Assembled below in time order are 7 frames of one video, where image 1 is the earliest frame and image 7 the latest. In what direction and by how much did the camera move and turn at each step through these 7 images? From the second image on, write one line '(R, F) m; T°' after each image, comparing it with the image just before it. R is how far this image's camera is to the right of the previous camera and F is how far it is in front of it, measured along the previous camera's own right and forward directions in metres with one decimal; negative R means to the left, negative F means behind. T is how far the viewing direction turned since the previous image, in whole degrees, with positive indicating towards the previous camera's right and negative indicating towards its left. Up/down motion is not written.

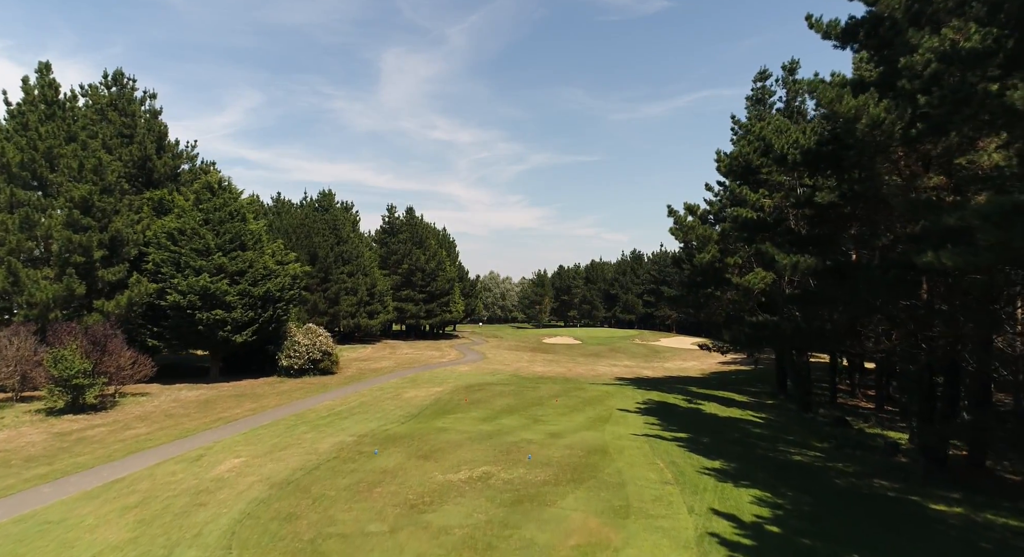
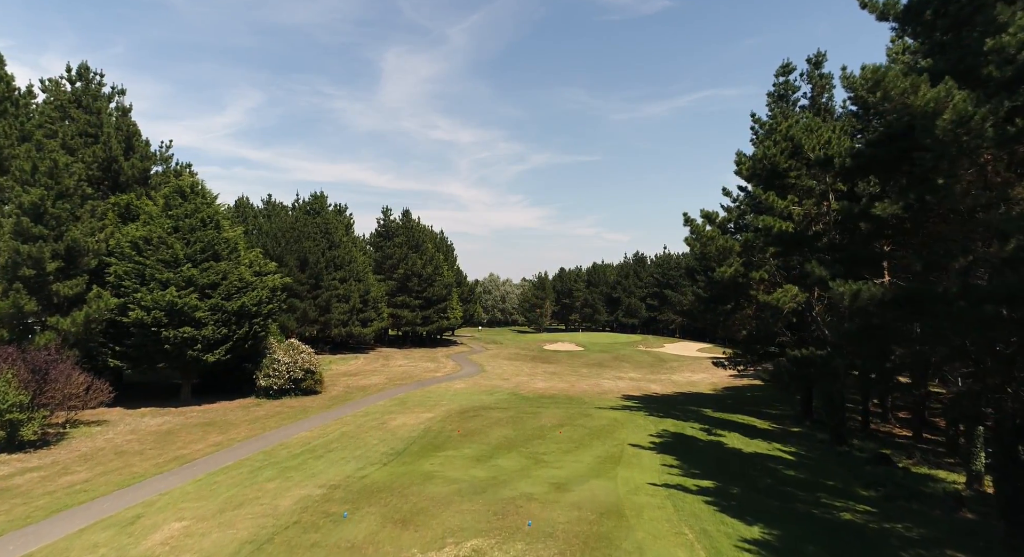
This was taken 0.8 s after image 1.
(+0.1, +2.5) m; 0°
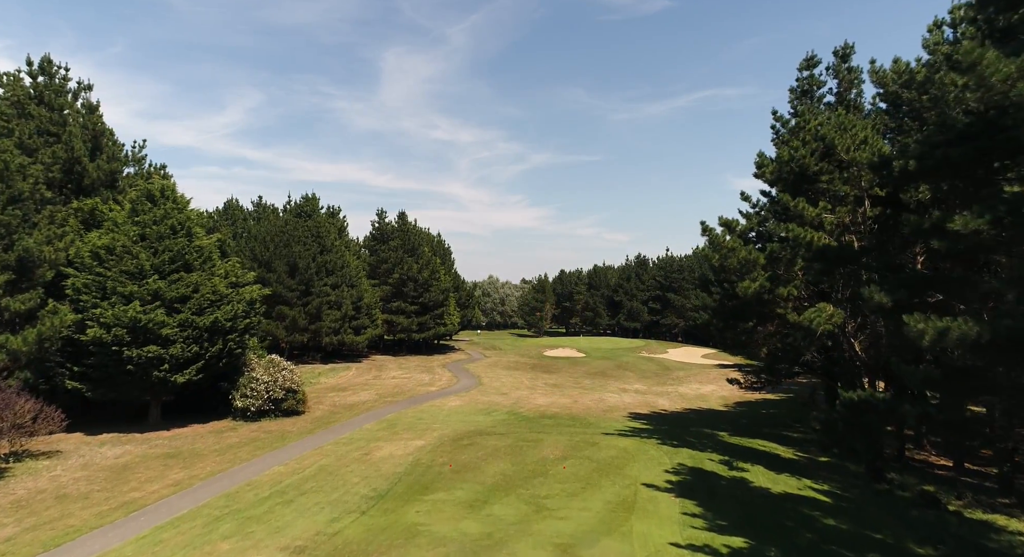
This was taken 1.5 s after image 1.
(0.0, +2.2) m; 0°
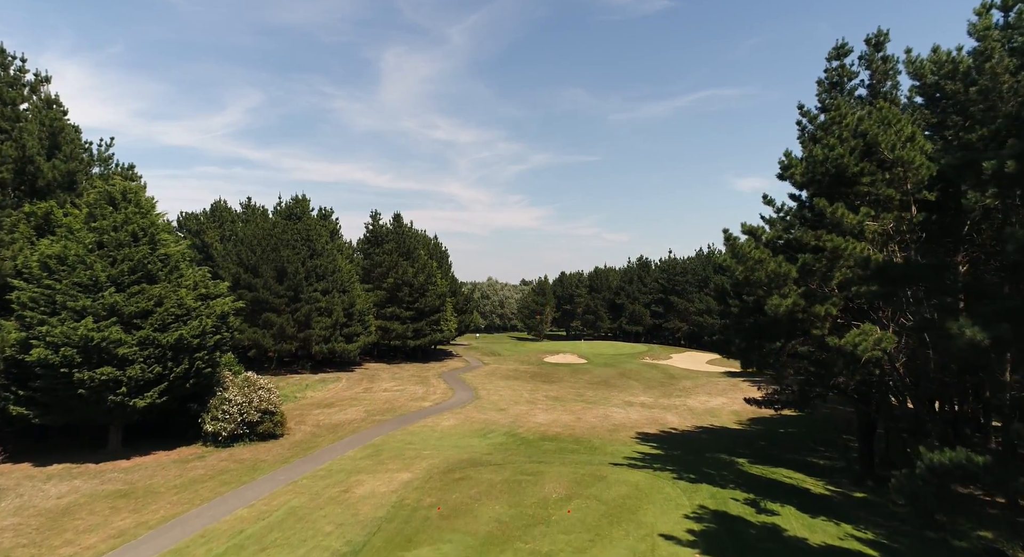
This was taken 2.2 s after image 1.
(+0.1, +2.3) m; 0°
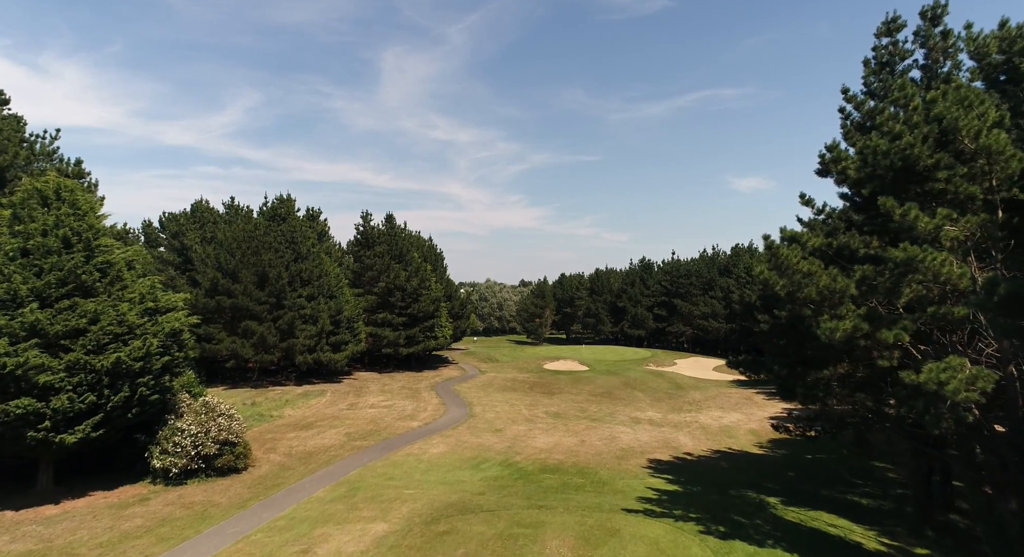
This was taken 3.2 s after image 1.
(+0.1, +3.1) m; 0°
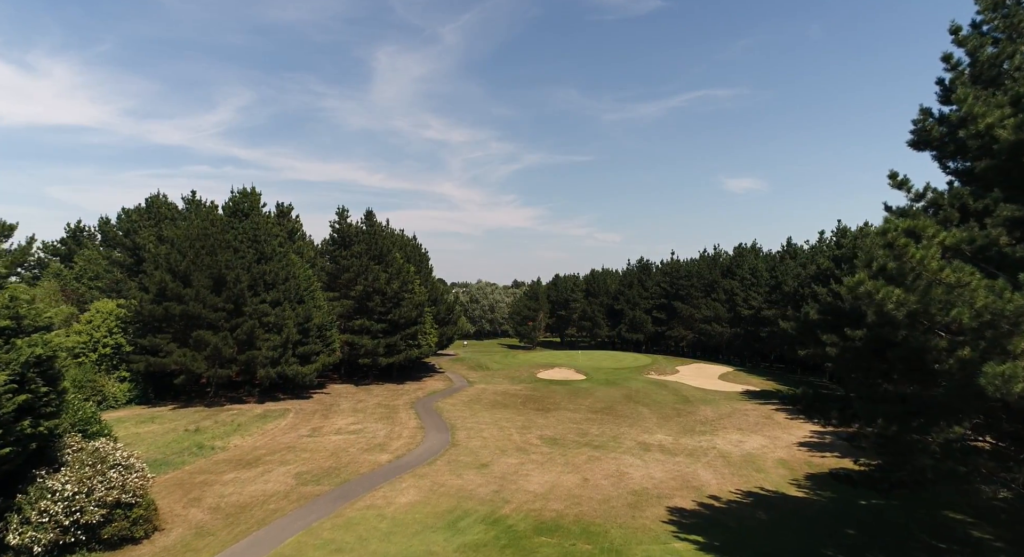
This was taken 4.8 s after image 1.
(+0.2, +5.1) m; +1°
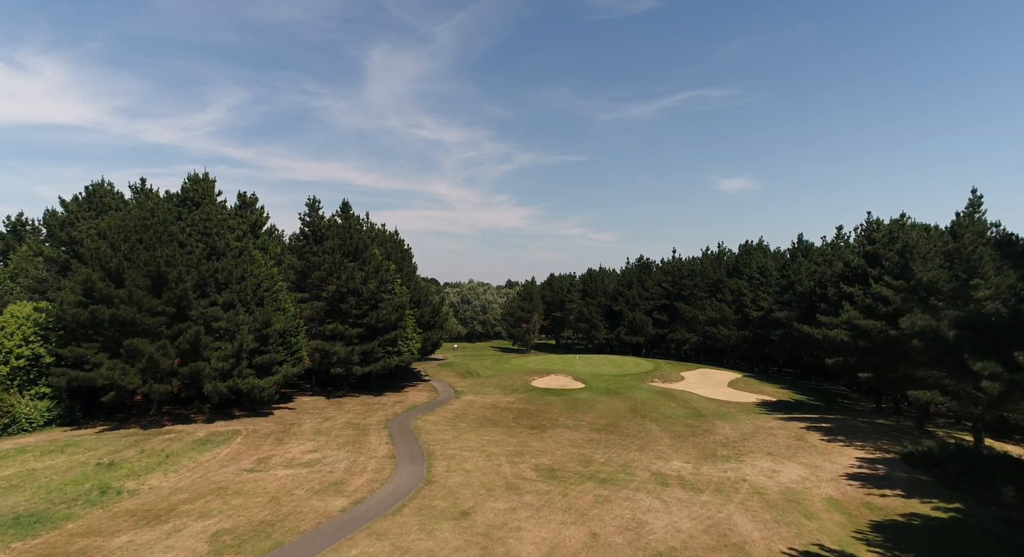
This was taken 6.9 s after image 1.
(+0.2, +5.6) m; +1°
